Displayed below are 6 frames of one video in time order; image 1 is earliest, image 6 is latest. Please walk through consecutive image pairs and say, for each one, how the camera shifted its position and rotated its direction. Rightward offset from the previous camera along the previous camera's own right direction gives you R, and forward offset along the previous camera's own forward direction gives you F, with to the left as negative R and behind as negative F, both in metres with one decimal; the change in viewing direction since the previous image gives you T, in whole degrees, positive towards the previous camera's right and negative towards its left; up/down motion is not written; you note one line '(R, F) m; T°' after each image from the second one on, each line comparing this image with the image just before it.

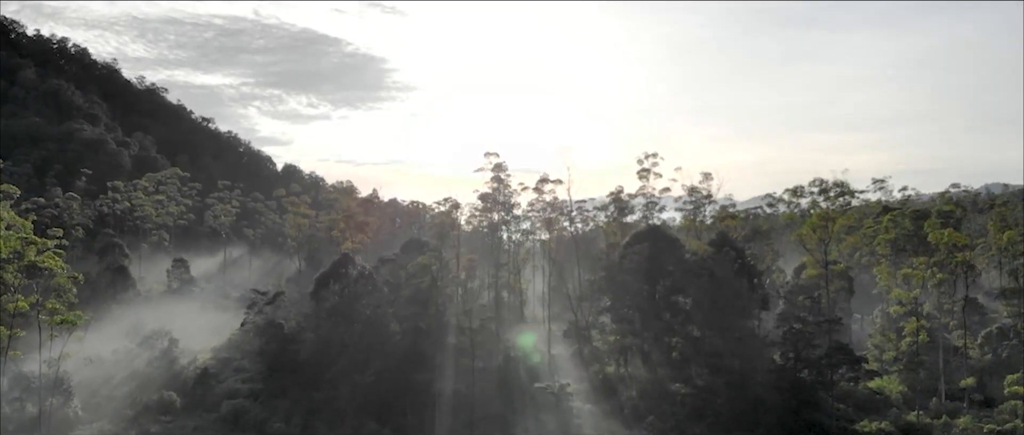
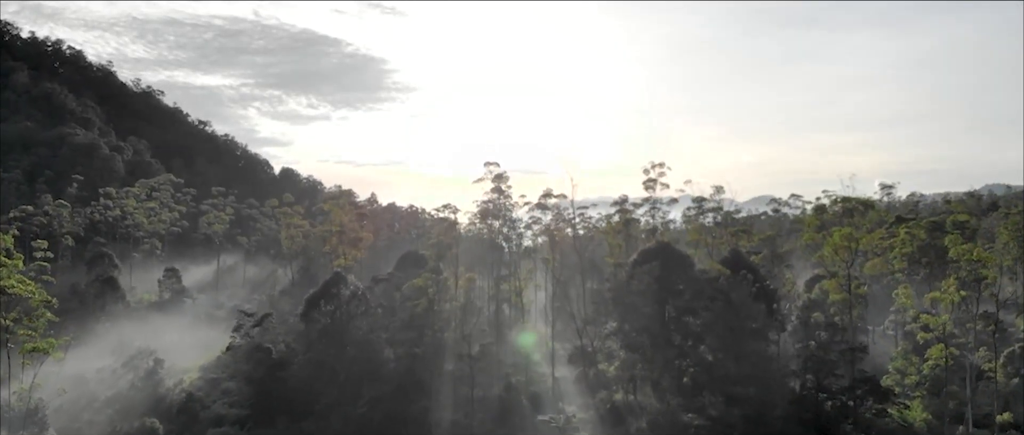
(0.0, +1.1) m; 0°
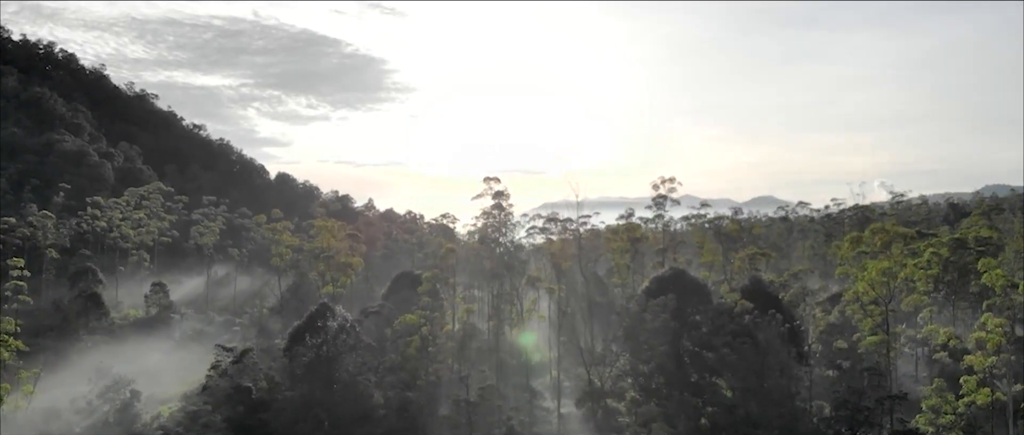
(0.0, +1.5) m; 0°
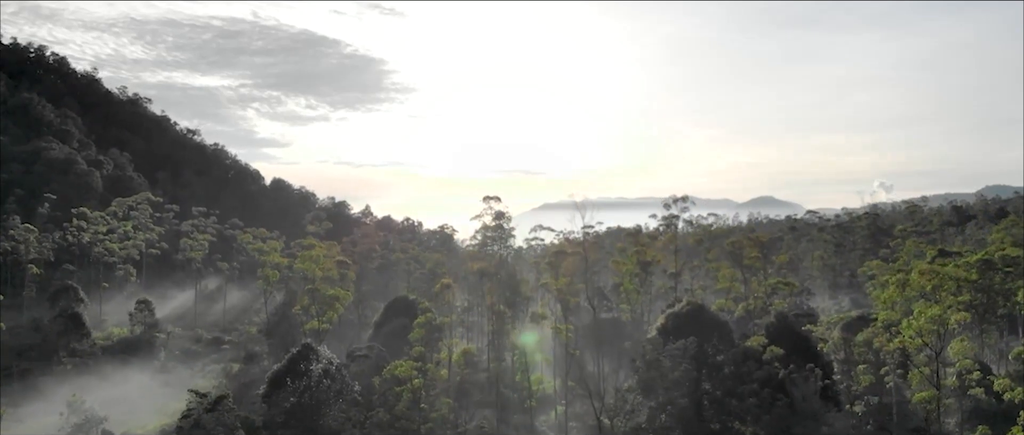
(-0.1, +1.6) m; 0°
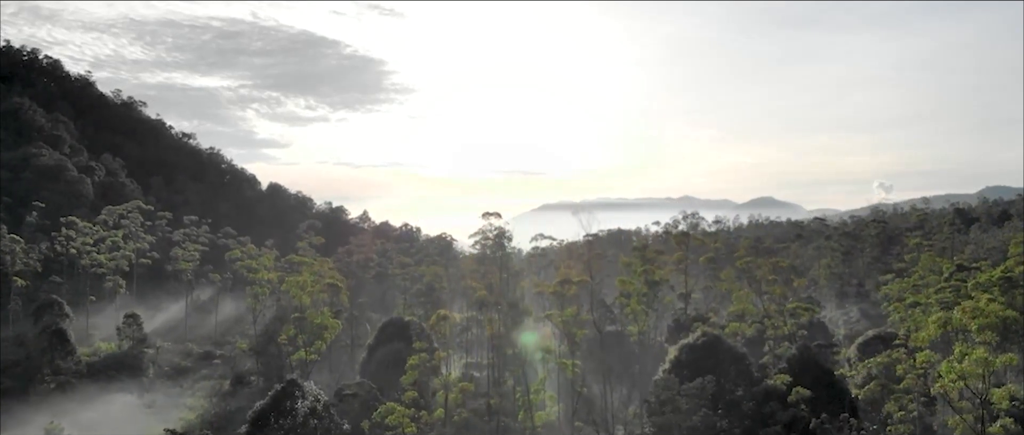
(0.0, +1.2) m; 0°
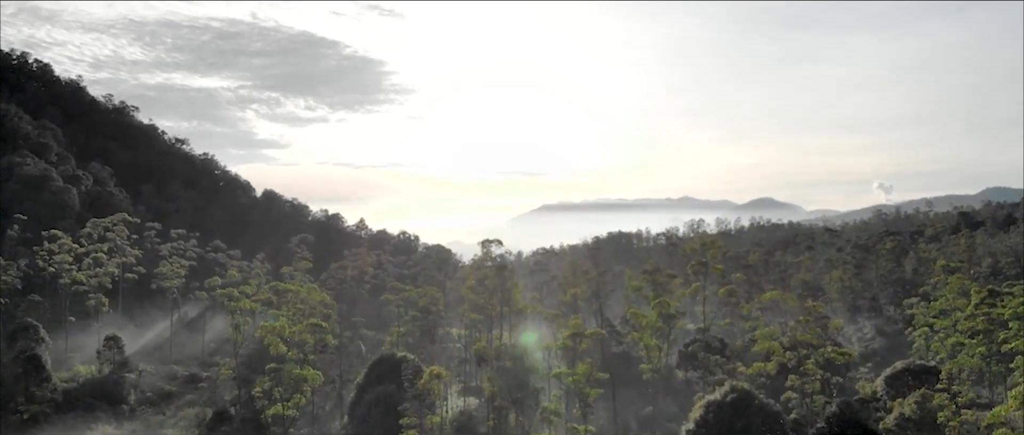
(-0.1, +1.8) m; 0°
